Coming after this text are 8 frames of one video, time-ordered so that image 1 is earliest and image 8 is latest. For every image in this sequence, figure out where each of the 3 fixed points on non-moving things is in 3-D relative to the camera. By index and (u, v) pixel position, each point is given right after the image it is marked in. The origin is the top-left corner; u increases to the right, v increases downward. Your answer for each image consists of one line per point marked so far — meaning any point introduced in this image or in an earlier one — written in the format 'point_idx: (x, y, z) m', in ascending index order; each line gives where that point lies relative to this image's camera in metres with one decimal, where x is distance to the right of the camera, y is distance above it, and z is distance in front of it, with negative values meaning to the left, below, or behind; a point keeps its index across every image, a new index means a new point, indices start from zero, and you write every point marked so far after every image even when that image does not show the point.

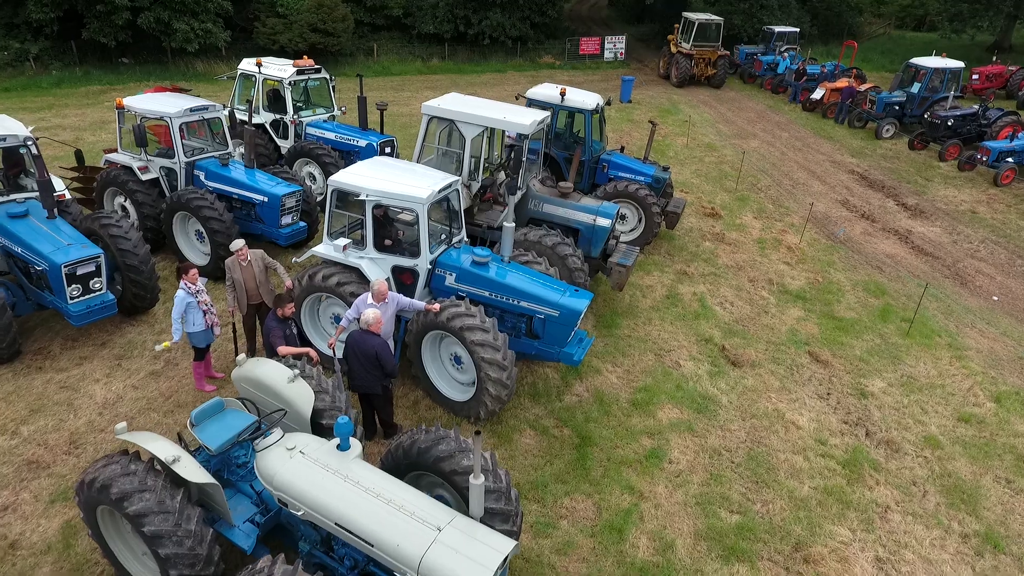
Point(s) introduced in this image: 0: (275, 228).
0: (-2.7, +0.7, +7.2) m
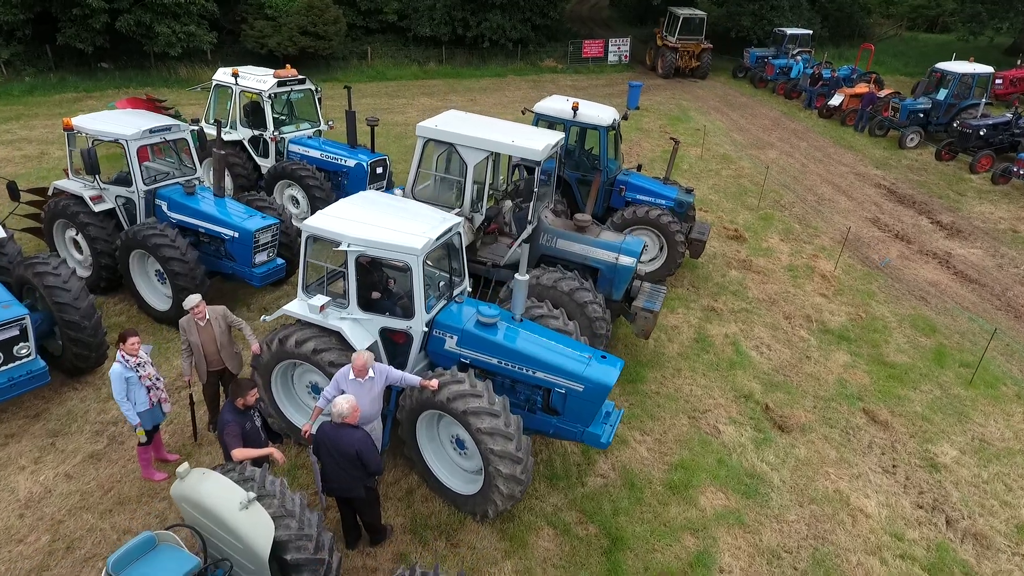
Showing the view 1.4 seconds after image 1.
0: (-2.6, +0.2, +6.2) m
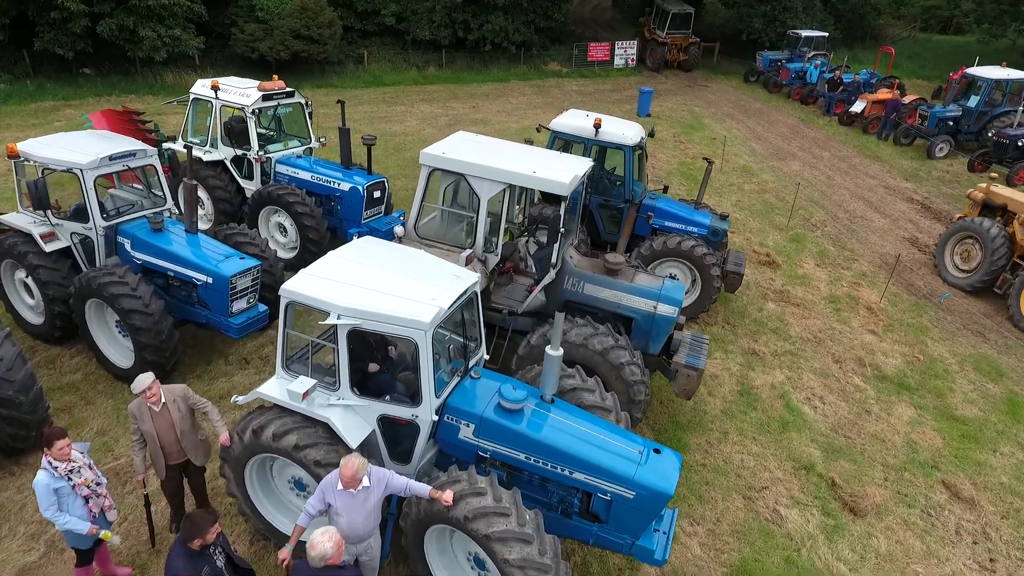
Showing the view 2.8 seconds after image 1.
0: (-2.5, -0.2, +5.3) m
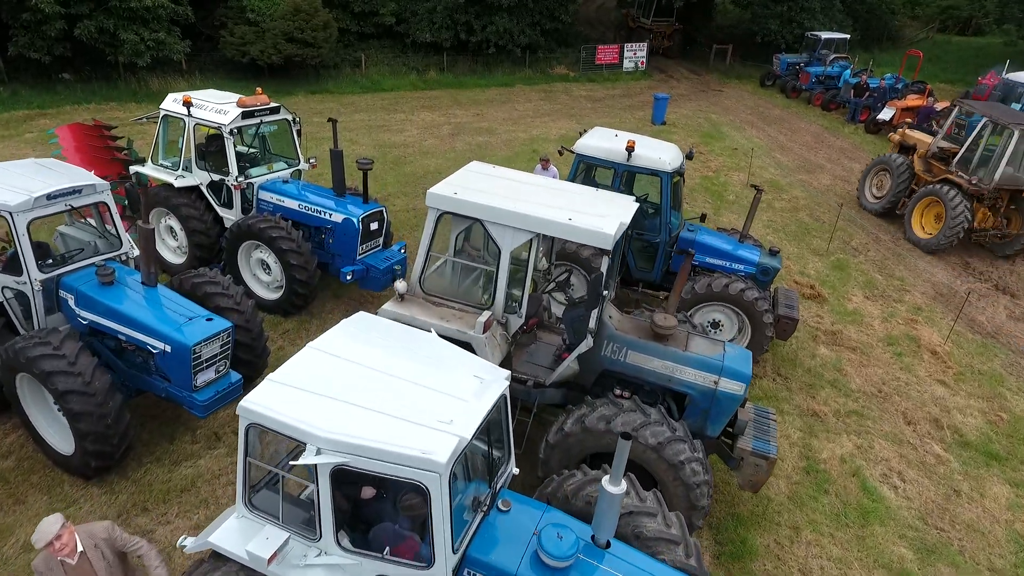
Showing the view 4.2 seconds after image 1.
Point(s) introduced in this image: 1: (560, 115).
0: (-2.3, -0.7, +4.3) m
1: (+1.2, +4.5, +16.3) m
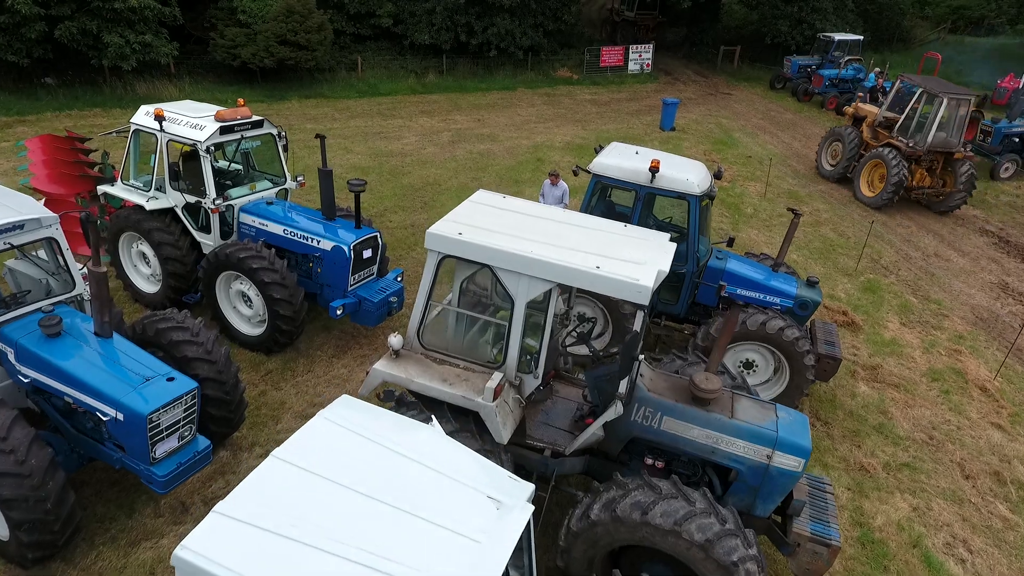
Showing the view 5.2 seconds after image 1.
0: (-2.2, -1.1, +3.7) m
1: (+1.3, +4.2, +15.6) m
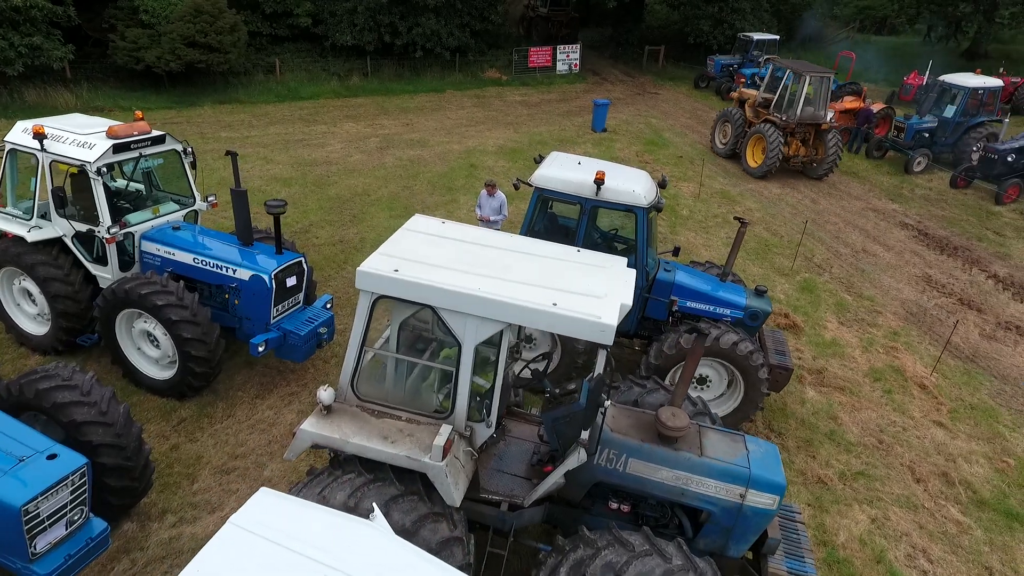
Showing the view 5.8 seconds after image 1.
0: (-2.4, -1.4, +3.1) m
1: (-0.4, +4.1, +15.3) m
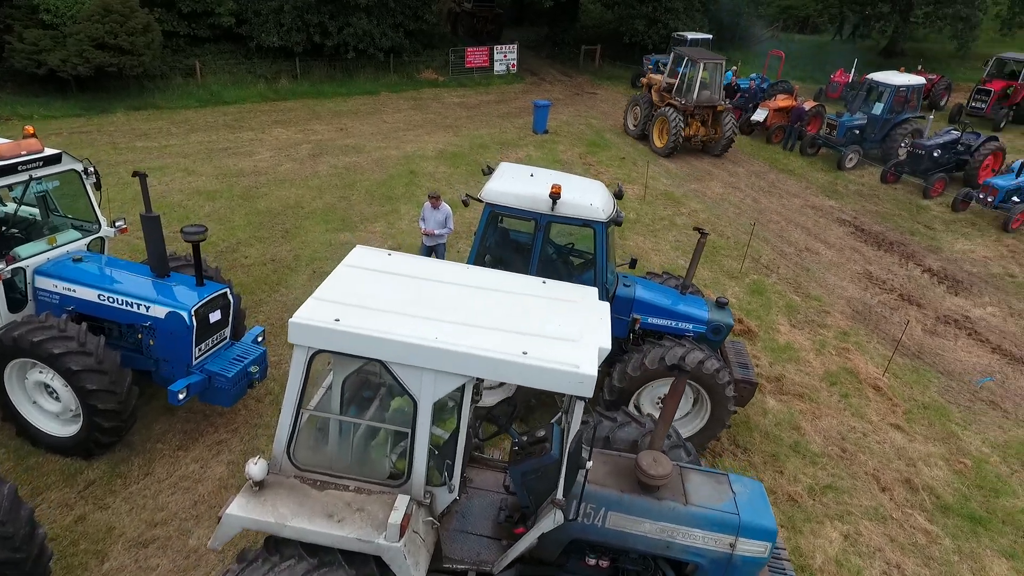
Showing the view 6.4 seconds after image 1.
0: (-2.5, -1.6, +2.5) m
1: (-1.9, +3.8, +14.8) m
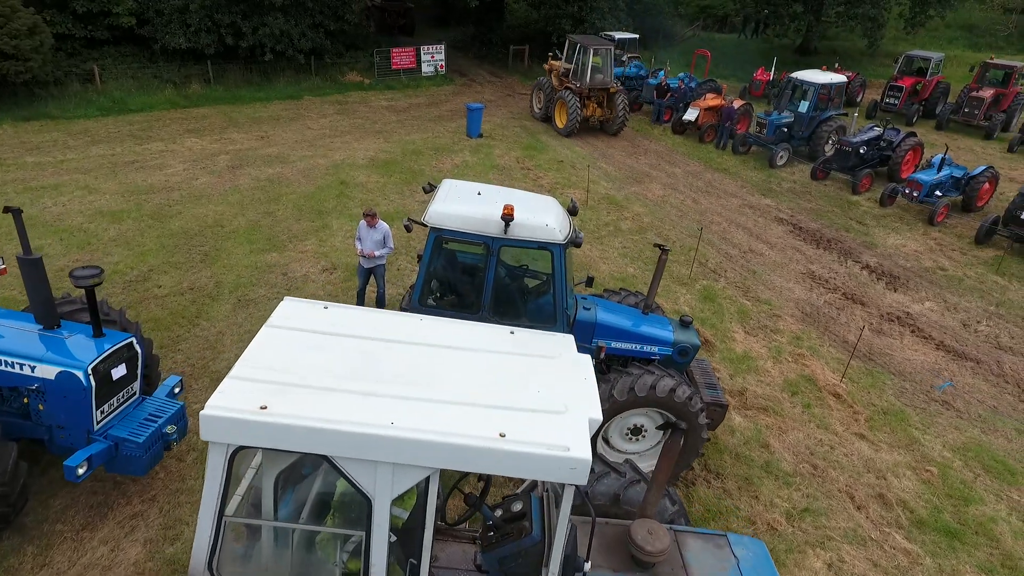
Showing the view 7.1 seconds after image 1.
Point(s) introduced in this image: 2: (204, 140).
0: (-2.5, -2.0, +1.8) m
1: (-3.4, +3.5, +14.1) m
2: (-6.2, +3.0, +12.6) m
